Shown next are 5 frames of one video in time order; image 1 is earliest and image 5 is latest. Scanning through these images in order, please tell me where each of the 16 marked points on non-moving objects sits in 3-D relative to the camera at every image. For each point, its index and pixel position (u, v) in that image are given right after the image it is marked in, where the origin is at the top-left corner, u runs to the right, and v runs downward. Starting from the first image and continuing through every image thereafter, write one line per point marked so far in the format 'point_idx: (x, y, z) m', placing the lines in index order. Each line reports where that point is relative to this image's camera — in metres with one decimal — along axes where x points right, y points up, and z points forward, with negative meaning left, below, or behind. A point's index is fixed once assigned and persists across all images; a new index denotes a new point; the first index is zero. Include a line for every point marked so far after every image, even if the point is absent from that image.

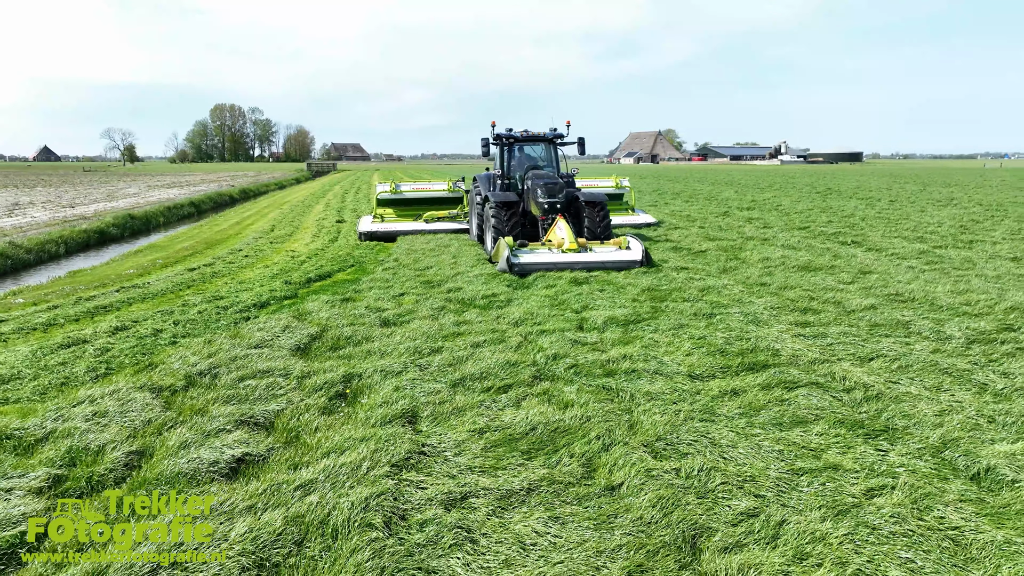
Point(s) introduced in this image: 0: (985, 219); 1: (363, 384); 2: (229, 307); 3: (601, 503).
0: (+8.4, +1.2, +12.7) m
1: (-0.8, -0.5, +3.9) m
2: (-2.4, -0.2, +6.1) m
3: (+0.3, -0.8, +2.5) m
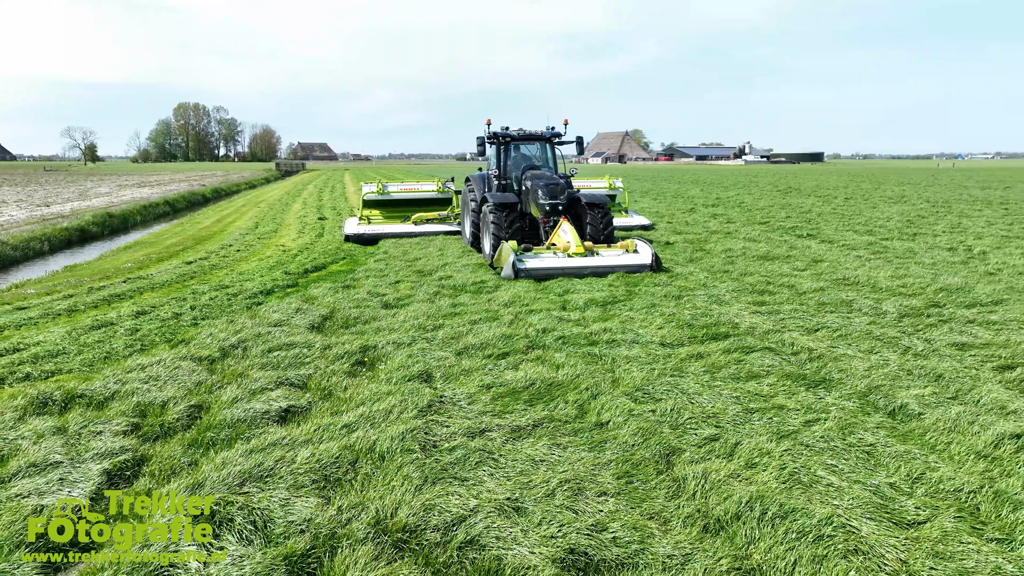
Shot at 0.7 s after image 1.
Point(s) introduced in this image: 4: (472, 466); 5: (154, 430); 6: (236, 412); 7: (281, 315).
0: (+8.0, +1.4, +13.6) m
1: (-0.8, -0.4, +4.5) m
2: (-2.5, -0.1, +6.6) m
3: (+0.4, -0.6, +3.2) m
4: (-0.2, -0.7, +2.8) m
5: (-1.6, -0.6, +3.2) m
6: (-1.3, -0.6, +3.4) m
7: (-1.8, -0.2, +5.4) m
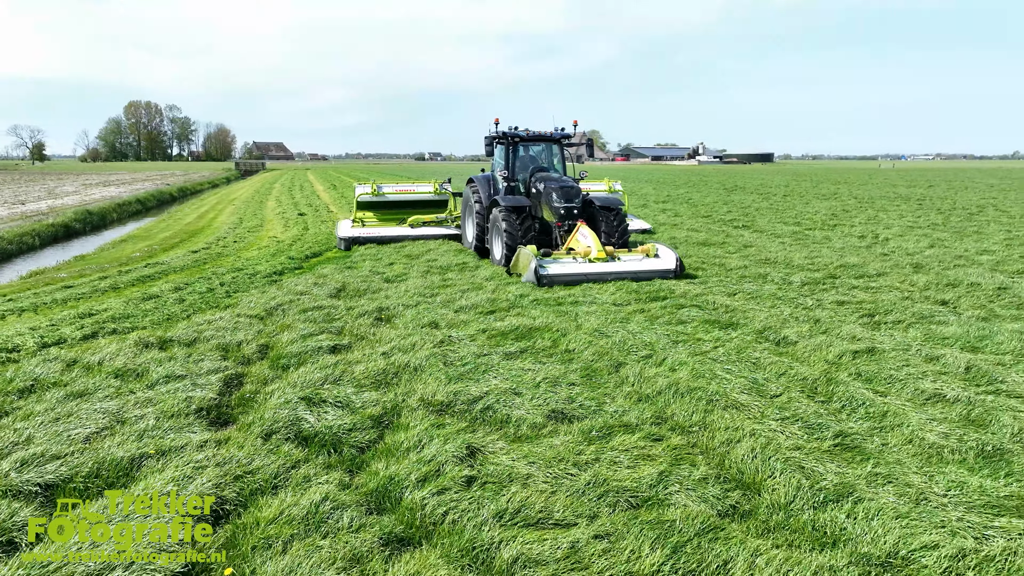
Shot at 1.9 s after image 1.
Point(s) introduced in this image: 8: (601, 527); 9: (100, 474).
0: (+7.3, +1.7, +15.3) m
1: (-1.0, -0.2, +5.6) m
2: (-2.8, +0.1, +7.6) m
3: (+0.3, -0.4, +4.4) m
4: (-0.2, -0.5, +4.0) m
5: (-1.7, -0.4, +4.4) m
6: (-1.4, -0.4, +4.6) m
7: (-1.9, 0.0, +6.5) m
8: (+0.3, -0.8, +2.4) m
9: (-1.6, -0.7, +2.7) m
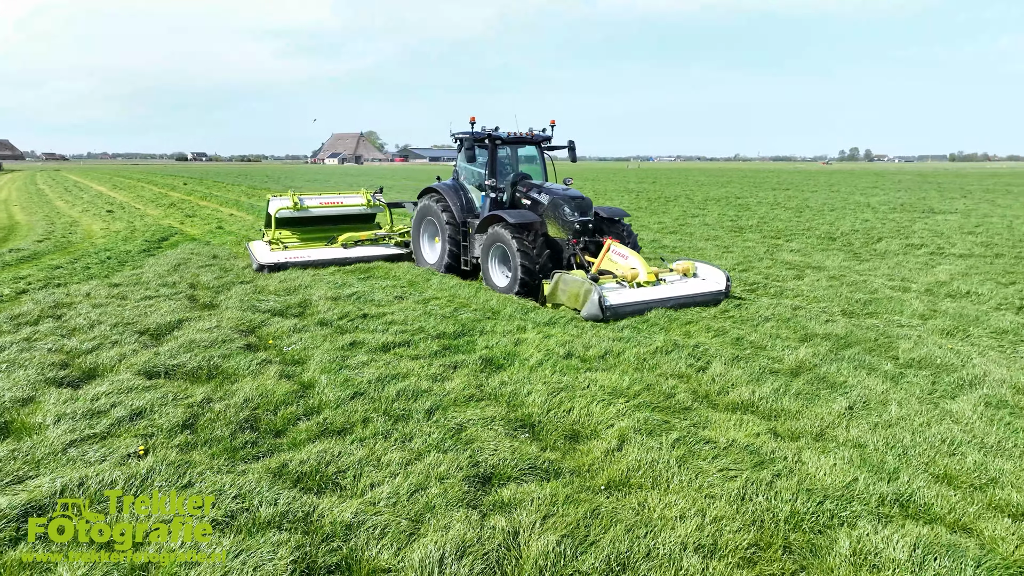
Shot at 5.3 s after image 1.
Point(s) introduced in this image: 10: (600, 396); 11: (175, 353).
0: (+2.1, +2.5, +19.8) m
1: (-2.8, +0.3, +8.1) m
2: (-5.2, +0.5, +9.5) m
3: (-1.2, +0.1, +7.3) m
4: (-1.6, 0.0, +6.8) m
5: (-3.1, 0.0, +6.7) m
6: (-2.9, 0.0, +6.9) m
7: (-4.0, +0.4, +8.7) m
8: (-0.6, -0.3, +5.4) m
9: (-2.5, -0.3, +5.1) m
10: (+0.5, -0.6, +3.8) m
11: (-2.1, -0.4, +4.5) m
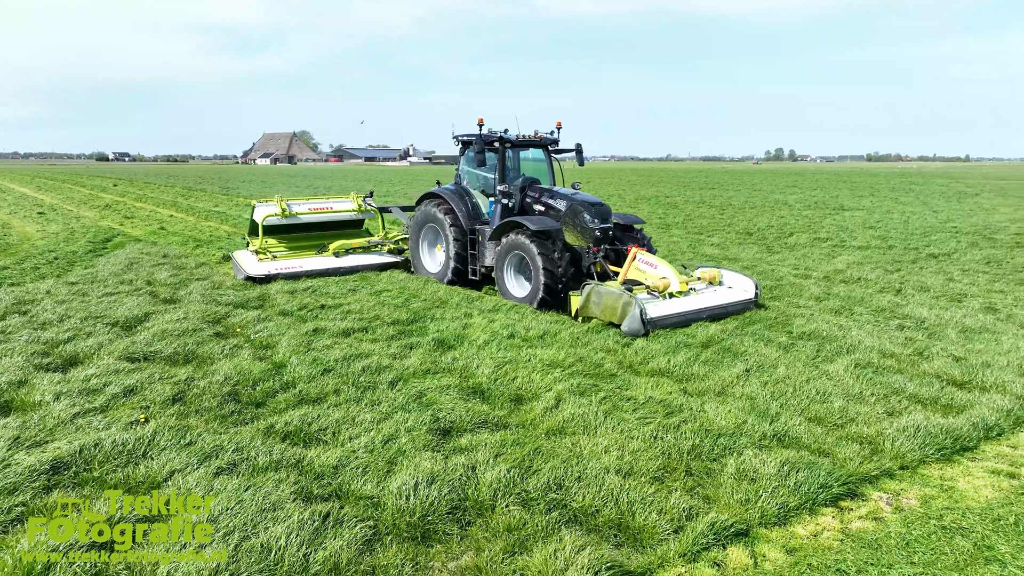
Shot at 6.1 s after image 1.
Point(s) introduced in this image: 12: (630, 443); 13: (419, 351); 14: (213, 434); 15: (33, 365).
0: (+0.4, +2.6, +20.4) m
1: (-3.5, +0.3, +8.4) m
2: (-5.9, +0.5, +9.6) m
3: (-1.8, +0.2, +7.8) m
4: (-2.1, +0.1, +7.2) m
5: (-3.7, 0.0, +7.0) m
6: (-3.5, +0.1, +7.3) m
7: (-4.7, +0.4, +8.9) m
8: (-1.1, -0.2, +5.9) m
9: (-2.9, -0.2, +5.5) m
10: (+0.2, -0.5, +4.4) m
11: (-2.5, -0.4, +4.8) m
12: (+0.5, -0.7, +3.2) m
13: (-0.6, -0.4, +4.8) m
14: (-1.4, -0.7, +3.3) m
15: (-2.9, -0.5, +4.3) m
